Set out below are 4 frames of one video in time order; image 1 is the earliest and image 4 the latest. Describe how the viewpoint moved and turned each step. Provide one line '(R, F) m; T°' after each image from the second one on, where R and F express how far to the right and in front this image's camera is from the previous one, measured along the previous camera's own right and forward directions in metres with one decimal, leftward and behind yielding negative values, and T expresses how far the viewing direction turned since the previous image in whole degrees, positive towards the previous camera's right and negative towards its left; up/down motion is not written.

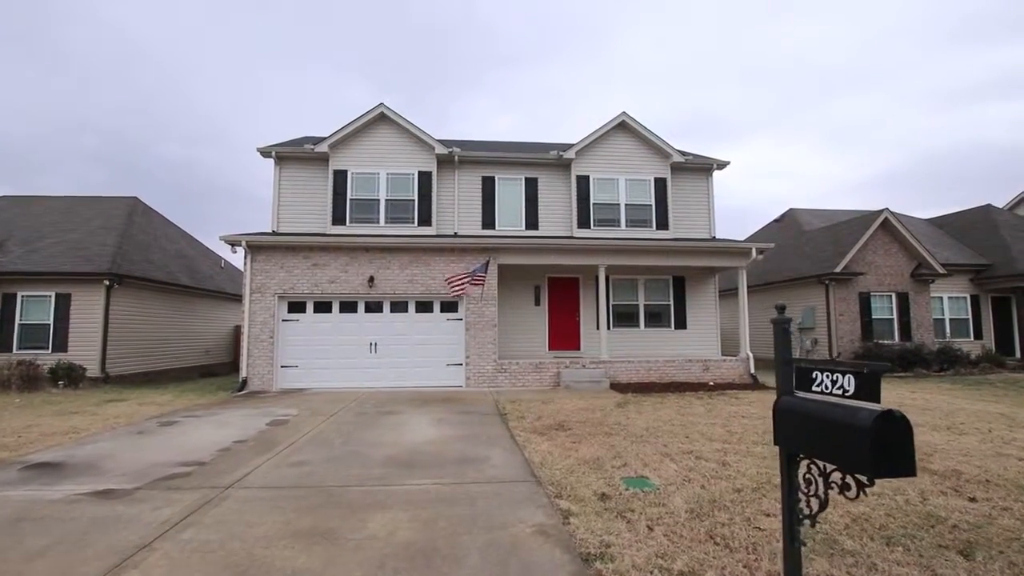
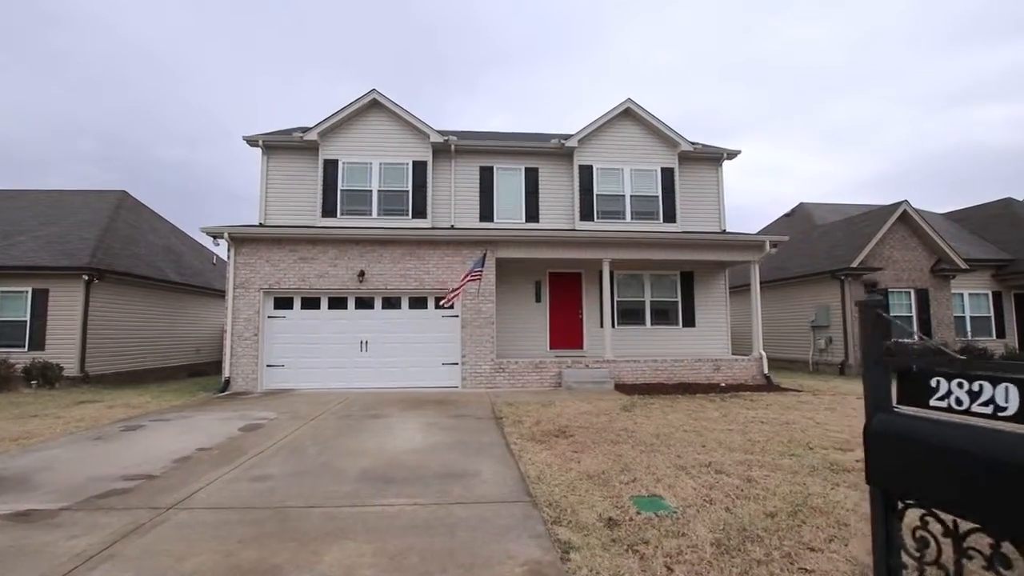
(+0.1, +0.7) m; 0°
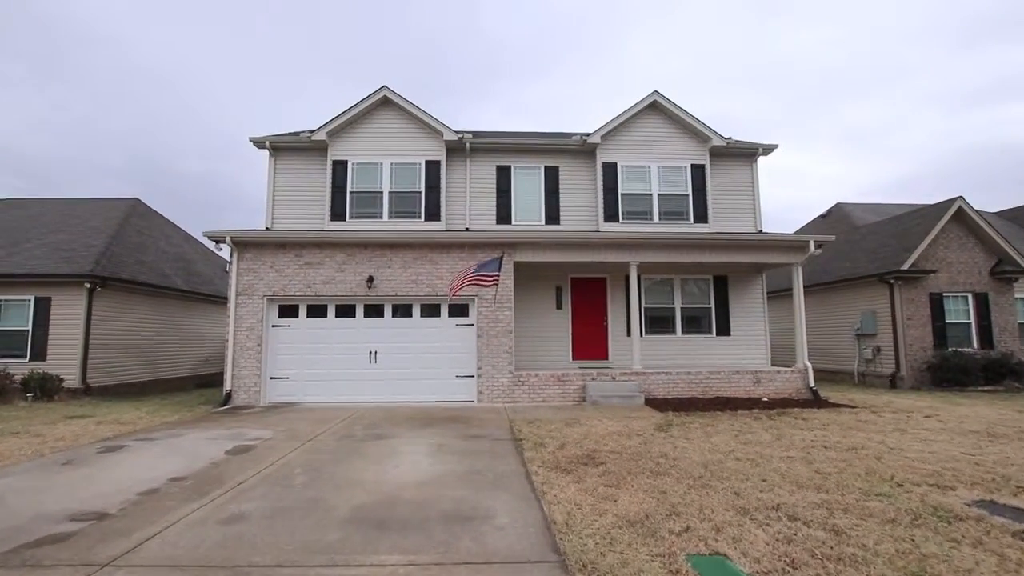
(0.0, +0.8) m; -2°
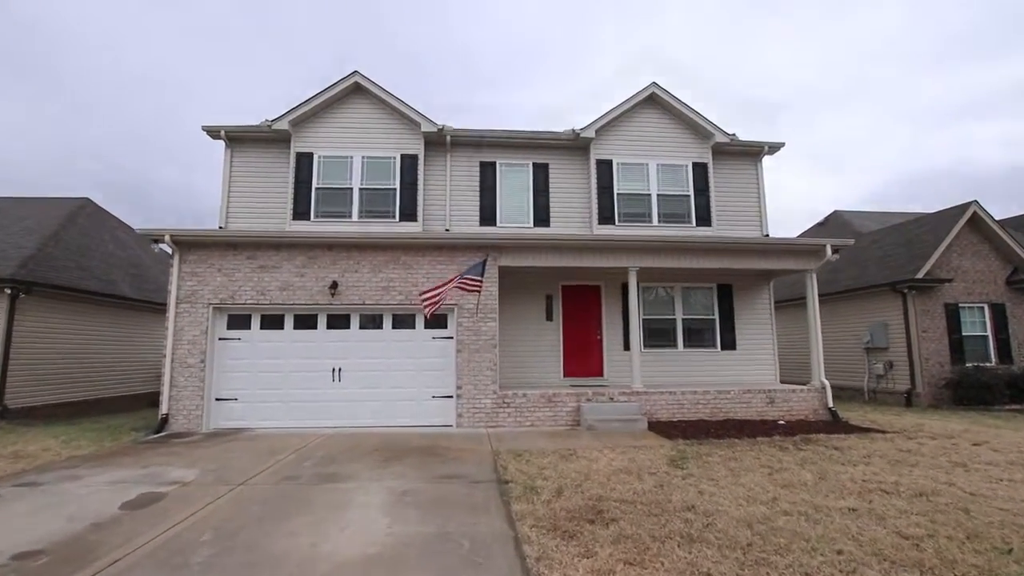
(0.0, +1.3) m; +2°
